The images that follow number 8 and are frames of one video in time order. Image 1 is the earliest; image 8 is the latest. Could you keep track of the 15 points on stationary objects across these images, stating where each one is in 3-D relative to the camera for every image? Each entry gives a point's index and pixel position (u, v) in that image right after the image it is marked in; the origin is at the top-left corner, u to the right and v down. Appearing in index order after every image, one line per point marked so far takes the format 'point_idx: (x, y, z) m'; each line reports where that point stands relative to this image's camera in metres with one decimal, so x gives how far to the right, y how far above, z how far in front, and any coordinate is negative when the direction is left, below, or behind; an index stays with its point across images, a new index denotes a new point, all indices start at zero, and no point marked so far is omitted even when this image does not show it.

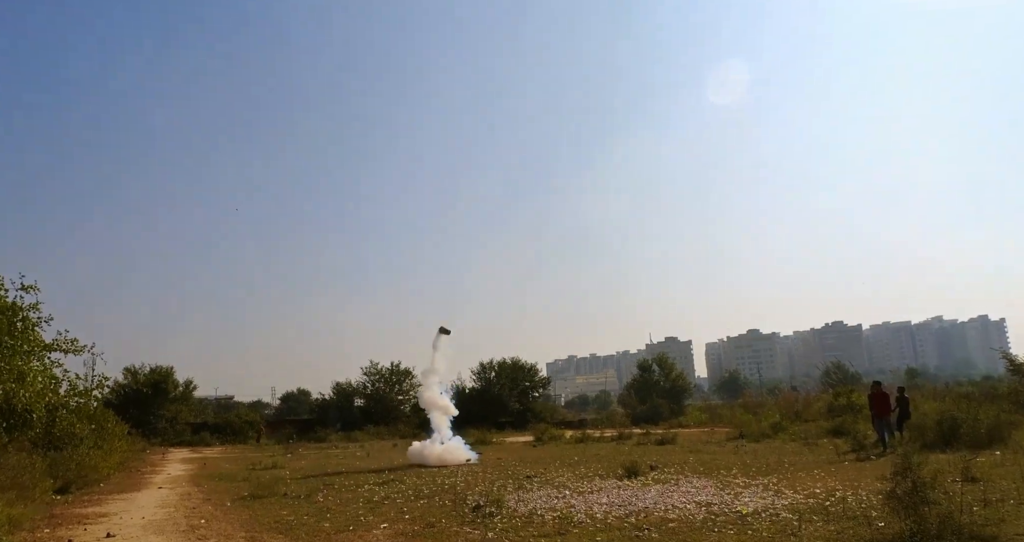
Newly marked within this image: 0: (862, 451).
0: (+9.6, -4.9, +16.9) m
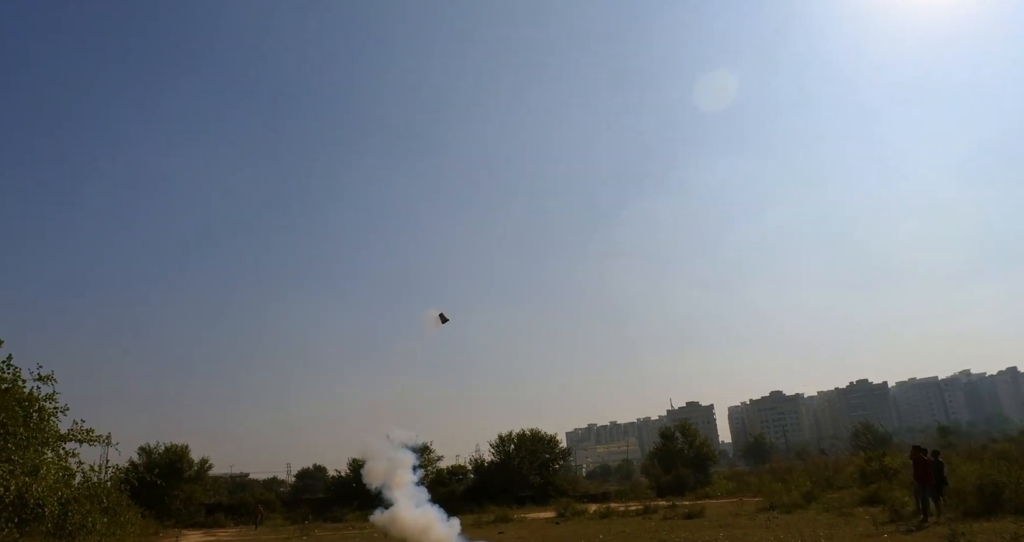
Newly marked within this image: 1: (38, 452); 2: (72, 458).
0: (+10.2, -6.6, +16.1) m
1: (-6.6, -2.5, +8.5) m
2: (-6.7, -2.8, +9.3) m
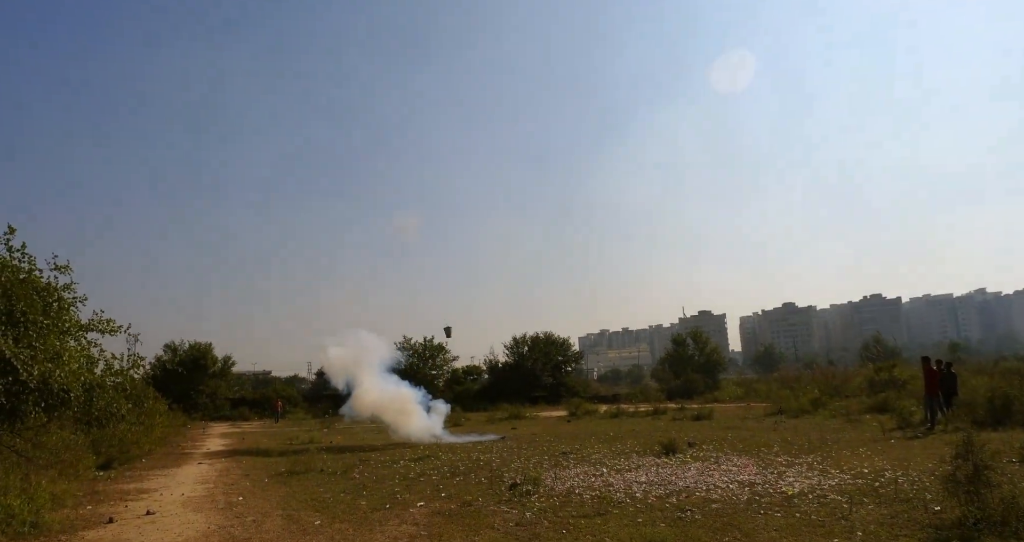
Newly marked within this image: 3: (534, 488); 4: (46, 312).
0: (+10.5, -4.2, +16.4) m
1: (-6.4, -1.0, +8.6) m
2: (-6.4, -1.2, +9.5) m
3: (+0.4, -3.4, +9.8) m
4: (-6.6, -0.6, +8.7) m
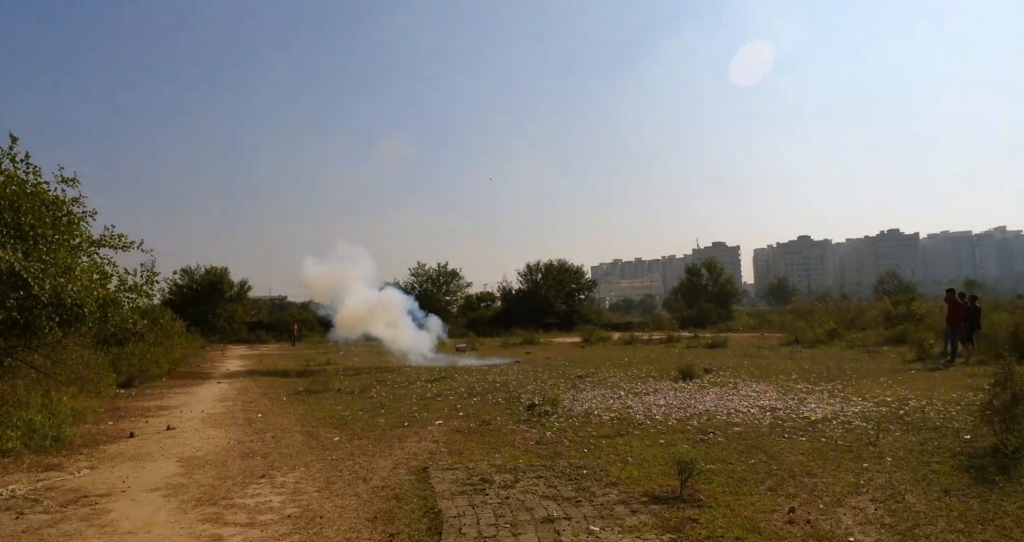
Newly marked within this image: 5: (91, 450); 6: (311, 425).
0: (+10.9, -2.3, +16.2) m
1: (-6.1, +0.2, +8.4) m
2: (-6.1, +0.1, +9.3) m
3: (+0.7, -2.2, +9.8) m
4: (-6.3, +0.6, +8.4) m
5: (-5.8, -2.5, +8.4) m
6: (-3.2, -2.4, +9.7) m
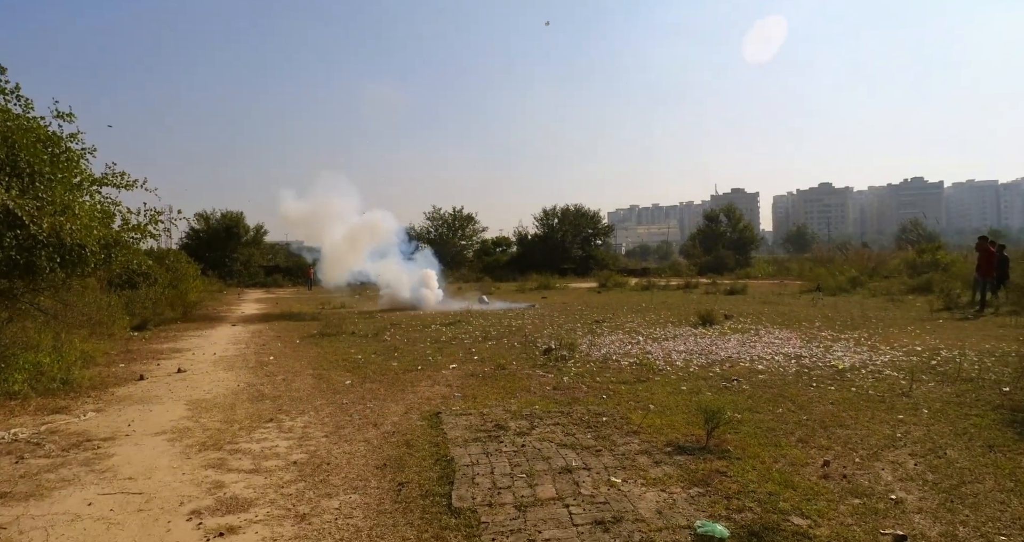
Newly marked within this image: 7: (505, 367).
0: (+11.3, -1.0, +15.7) m
1: (-5.9, +1.0, +8.1) m
2: (-5.9, +1.0, +9.0) m
3: (+0.9, -1.3, +9.5) m
4: (-6.0, +1.4, +8.1) m
5: (-5.6, -1.6, +8.4) m
6: (-2.9, -1.5, +9.5) m
7: (-0.1, -1.4, +8.7) m
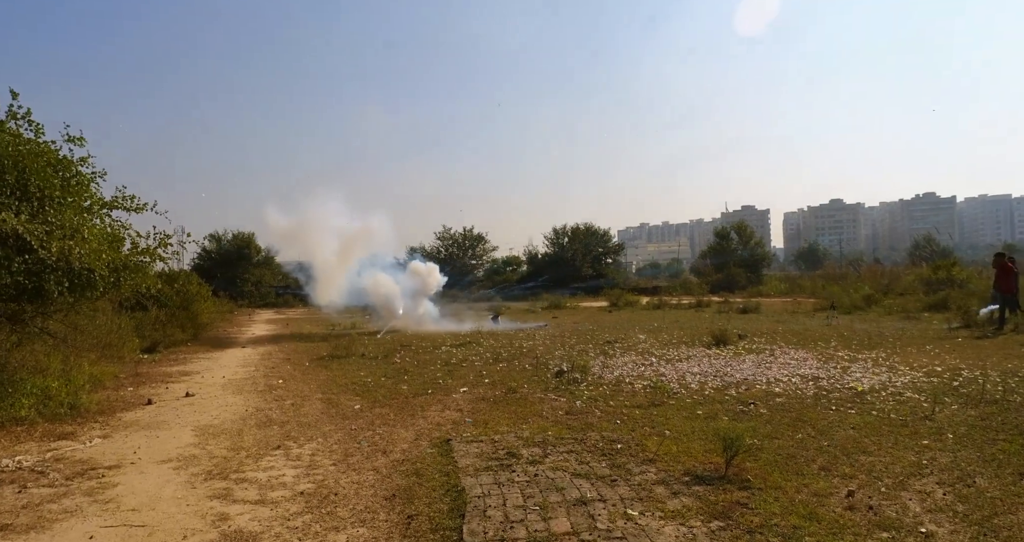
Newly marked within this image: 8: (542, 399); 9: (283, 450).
0: (+11.6, -1.4, +15.4) m
1: (-5.7, +0.7, +8.2) m
2: (-5.8, +0.7, +9.0) m
3: (+1.1, -1.6, +9.4) m
4: (-5.9, +1.1, +8.1) m
5: (-5.5, -2.0, +8.3) m
6: (-2.8, -1.9, +9.4) m
7: (+0.1, -1.7, +8.6) m
8: (+0.4, -1.7, +8.0) m
9: (-2.3, -1.8, +6.2) m
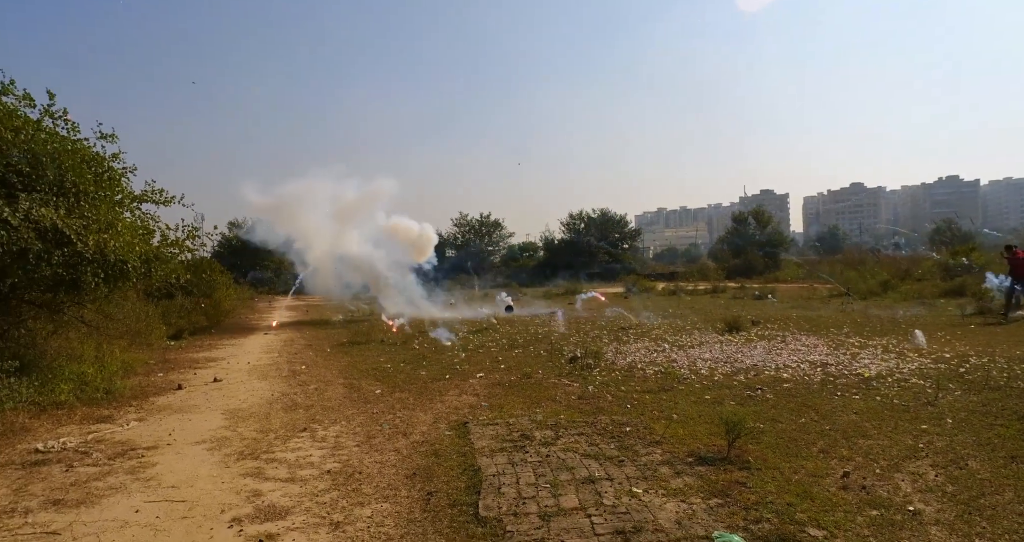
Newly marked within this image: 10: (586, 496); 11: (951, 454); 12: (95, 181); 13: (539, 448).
0: (+11.9, -1.0, +15.4) m
1: (-5.5, +0.8, +8.6) m
2: (-5.6, +0.8, +9.4) m
3: (+1.3, -1.4, +9.6) m
4: (-5.7, +1.2, +8.5) m
5: (-5.3, -1.9, +8.7) m
6: (-2.5, -1.7, +9.8) m
7: (+0.3, -1.5, +8.9) m
8: (+0.6, -1.5, +8.3) m
9: (-2.2, -1.7, +6.6) m
10: (+0.5, -1.5, +4.2) m
11: (+3.7, -1.5, +5.2) m
12: (-5.7, +1.2, +8.5) m
13: (+0.2, -1.6, +5.4) m
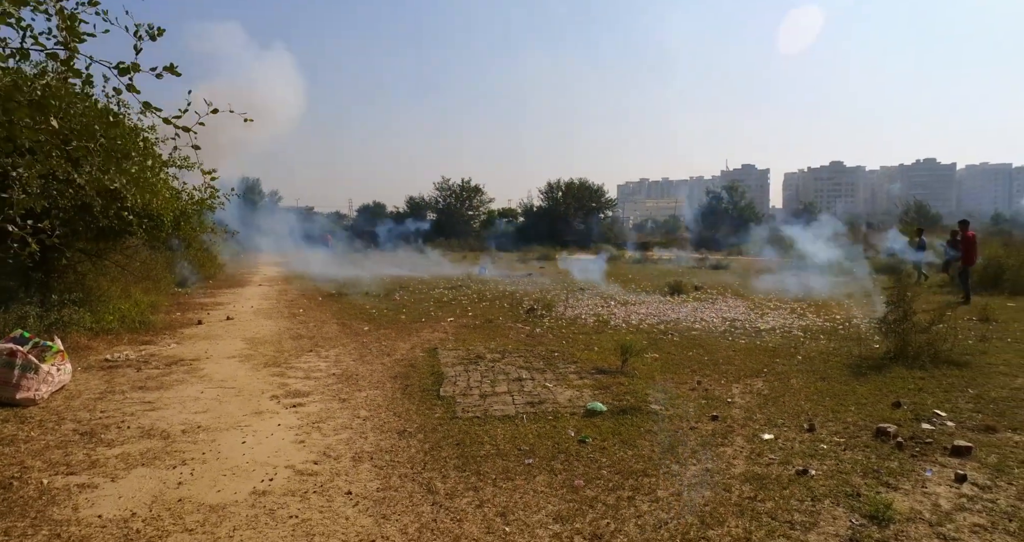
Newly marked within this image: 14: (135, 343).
0: (+11.2, -0.4, +17.6) m
1: (-6.1, +1.6, +10.2) m
2: (-6.1, +1.7, +11.1) m
3: (+0.6, -0.8, +11.6) m
4: (-6.2, +2.0, +10.2) m
5: (-5.9, -1.0, +10.6) m
6: (-3.2, -0.9, +11.7) m
7: (-0.4, -0.9, +10.8) m
8: (0.0, -0.9, +10.2) m
9: (-2.7, -1.1, +8.5) m
10: (0.0, -1.2, +6.2) m
11: (+3.2, -1.2, +7.3) m
12: (-6.2, +2.1, +10.1) m
13: (-0.3, -1.1, +7.4) m
14: (-5.8, -1.1, +9.5) m
